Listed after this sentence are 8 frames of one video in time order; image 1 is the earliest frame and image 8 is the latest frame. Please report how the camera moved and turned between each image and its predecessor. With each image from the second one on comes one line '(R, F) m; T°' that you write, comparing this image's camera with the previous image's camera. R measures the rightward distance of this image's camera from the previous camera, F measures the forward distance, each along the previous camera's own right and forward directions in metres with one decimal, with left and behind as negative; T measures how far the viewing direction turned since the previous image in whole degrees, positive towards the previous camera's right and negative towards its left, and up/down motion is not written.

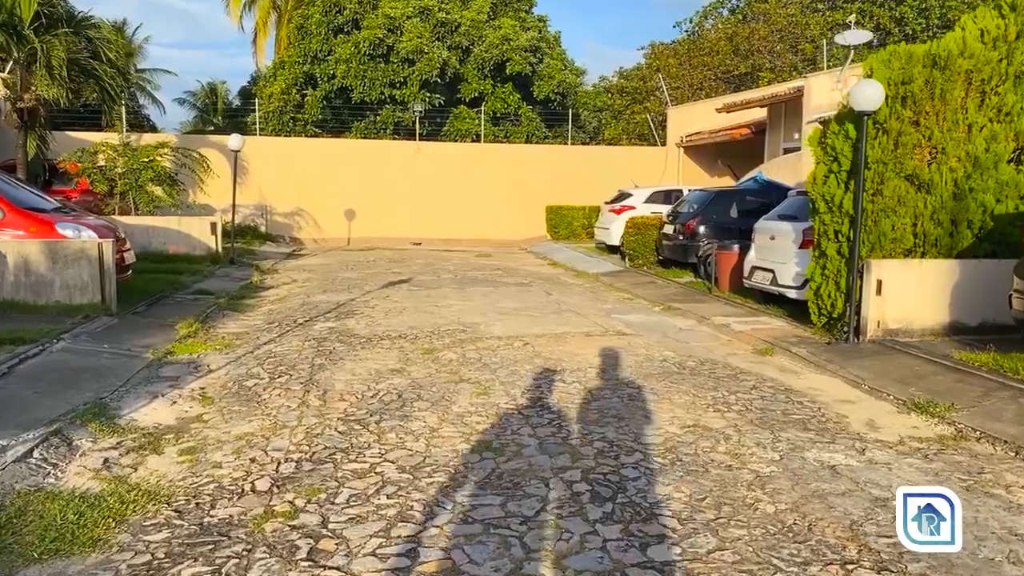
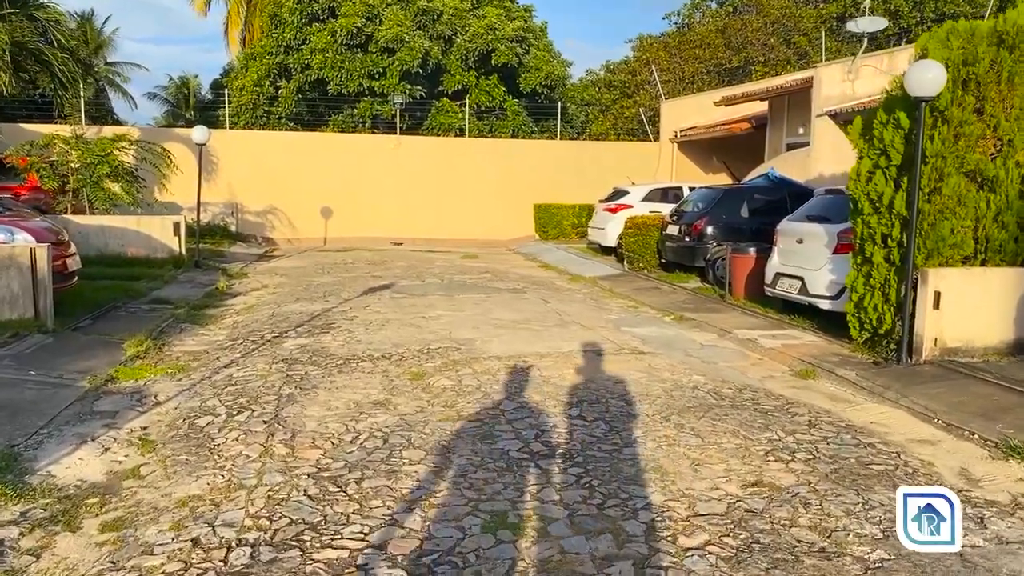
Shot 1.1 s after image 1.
(-0.2, +1.2) m; +1°
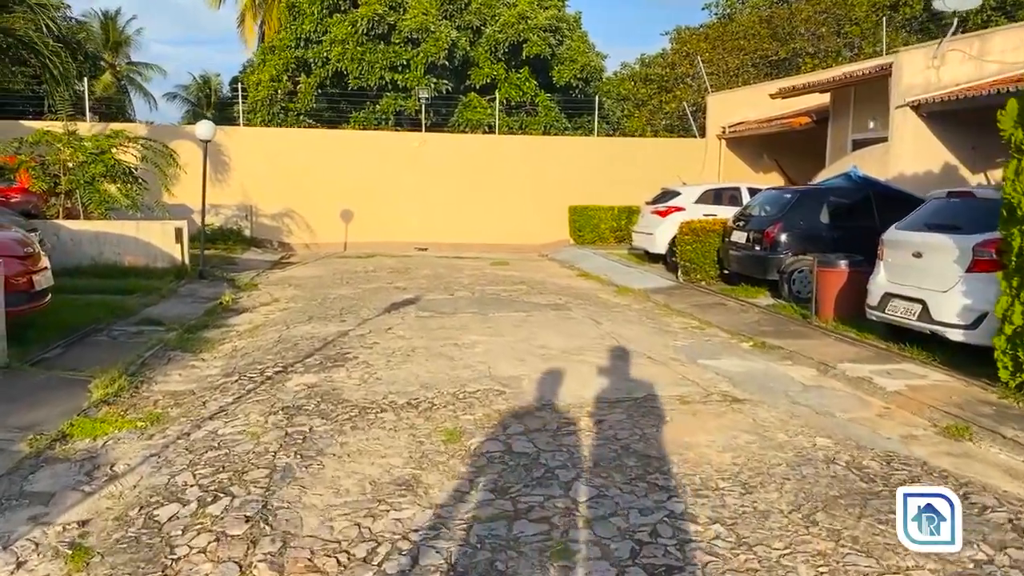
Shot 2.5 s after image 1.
(-0.3, +1.6) m; -2°
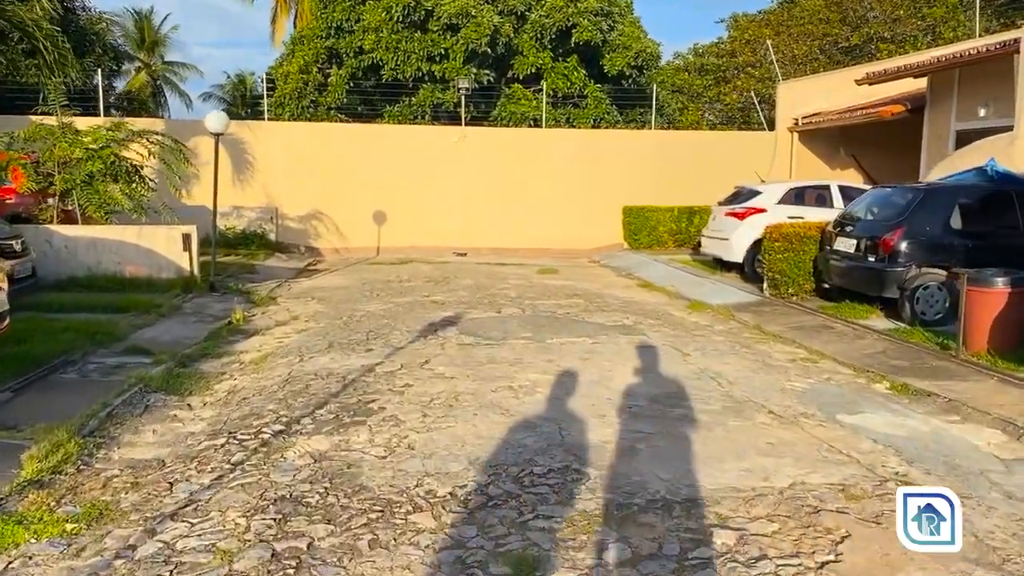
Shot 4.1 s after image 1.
(-0.3, +1.9) m; -3°
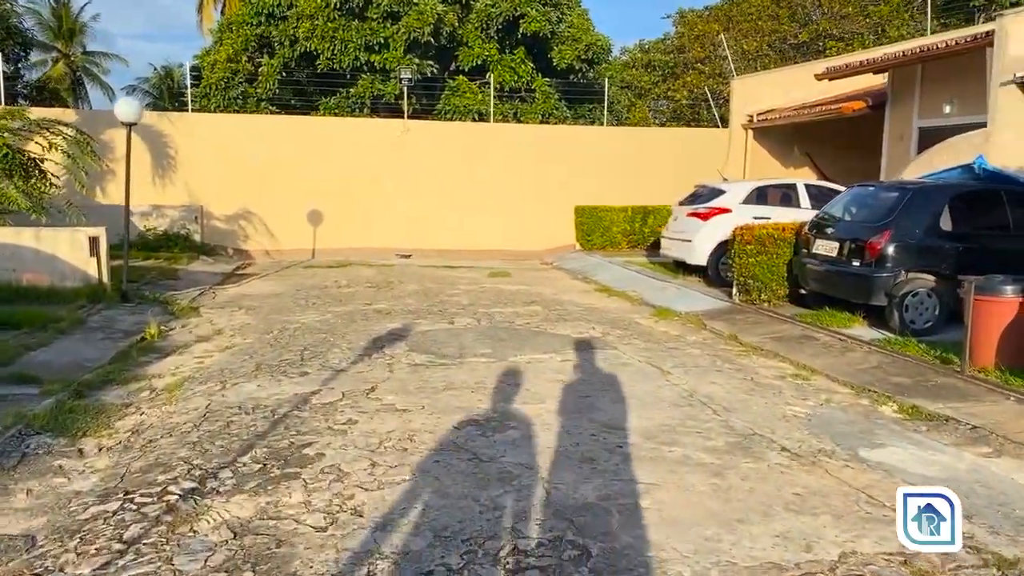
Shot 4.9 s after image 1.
(-0.2, +1.0) m; +4°
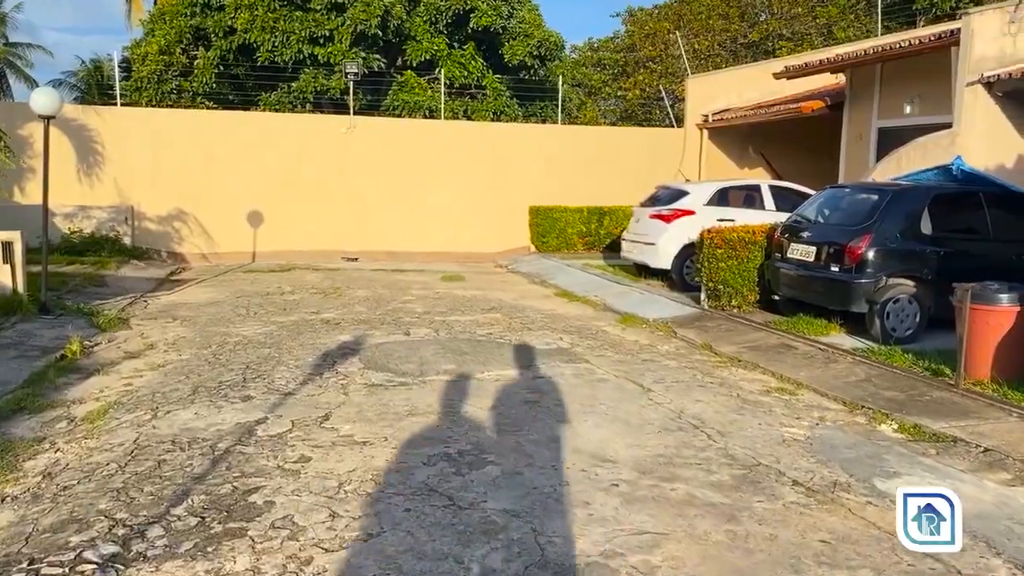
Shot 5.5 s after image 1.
(-0.2, +0.6) m; +4°
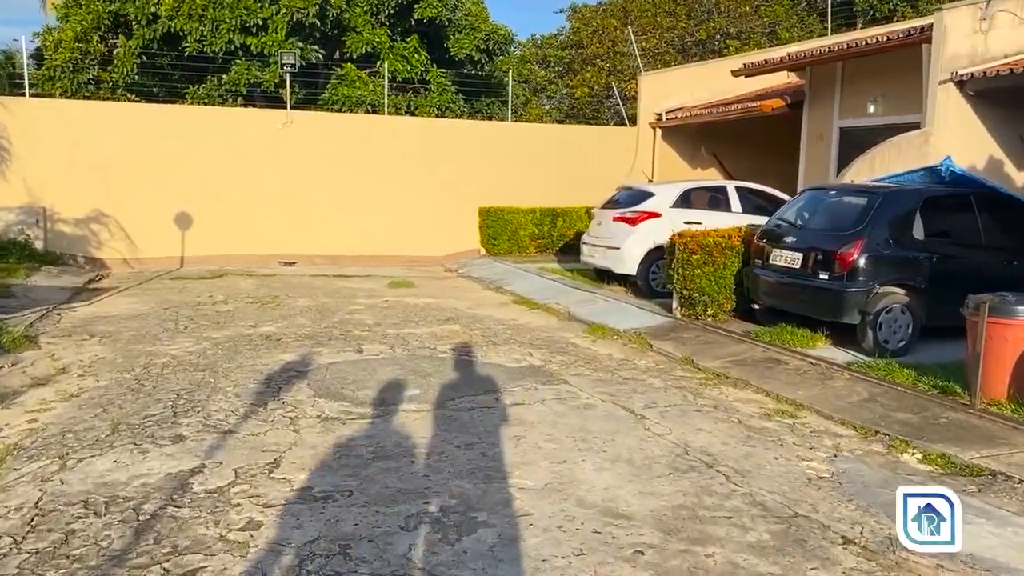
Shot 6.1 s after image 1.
(-0.3, +0.8) m; +5°
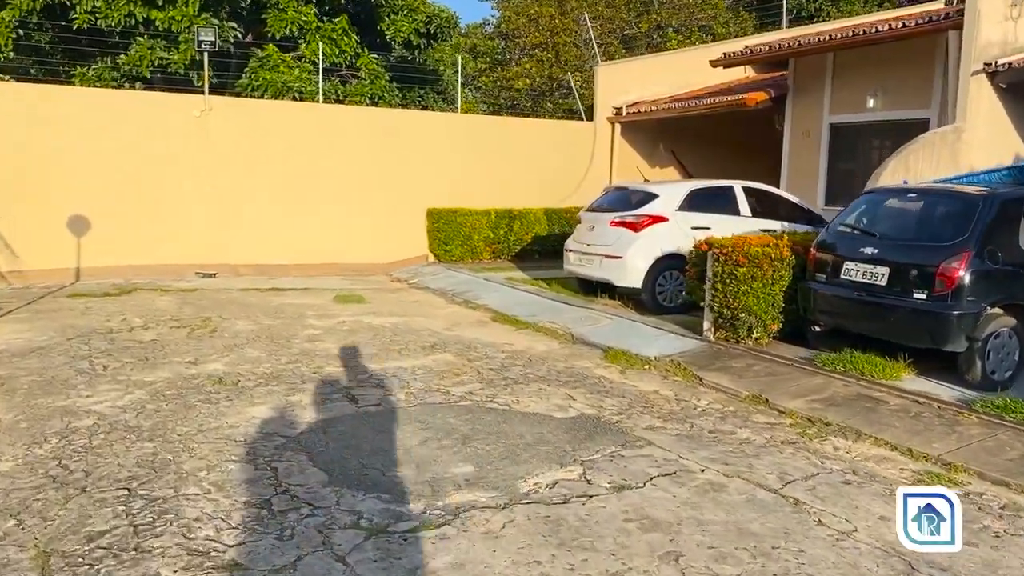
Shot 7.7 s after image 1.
(-1.1, +1.8) m; +8°
